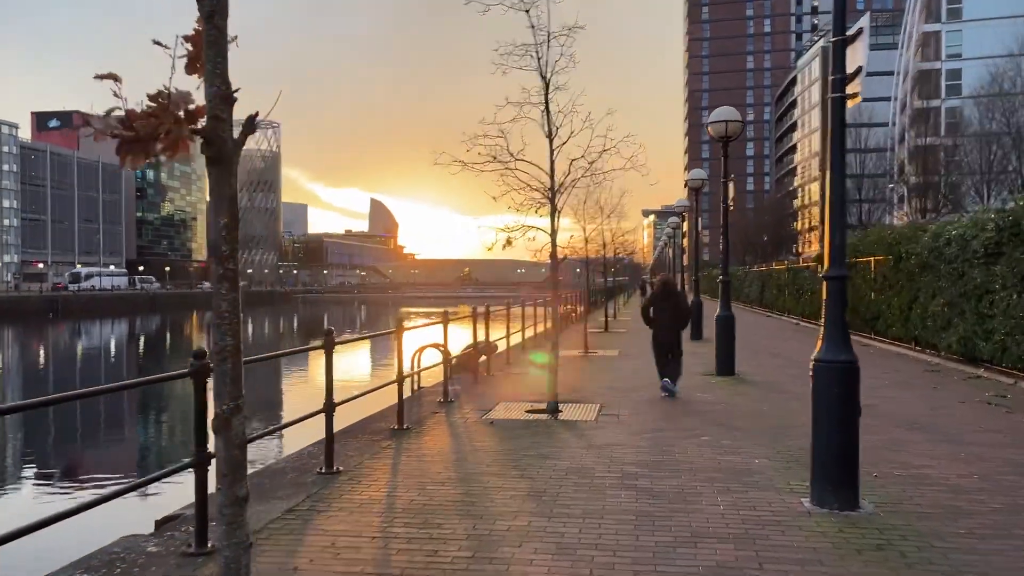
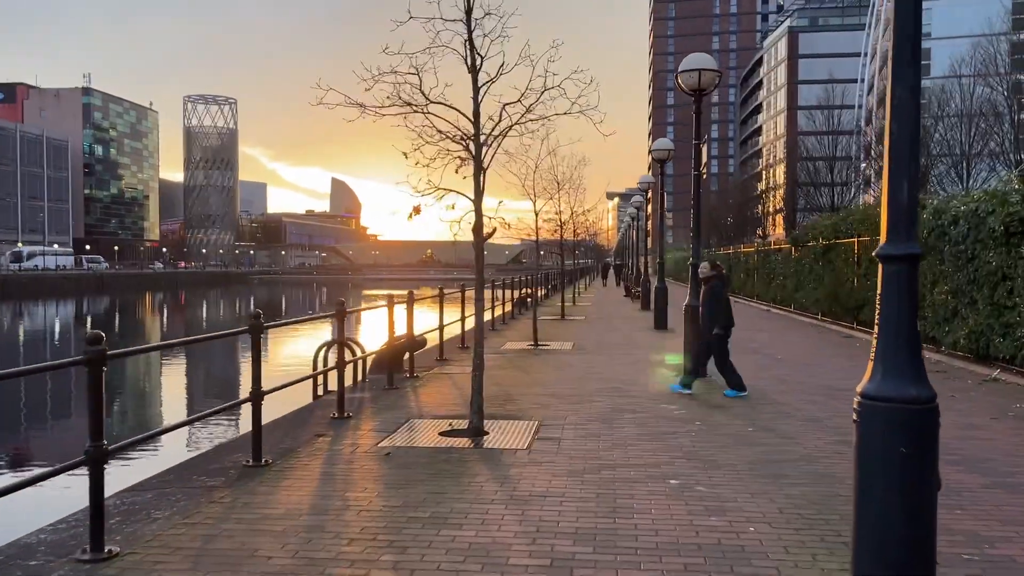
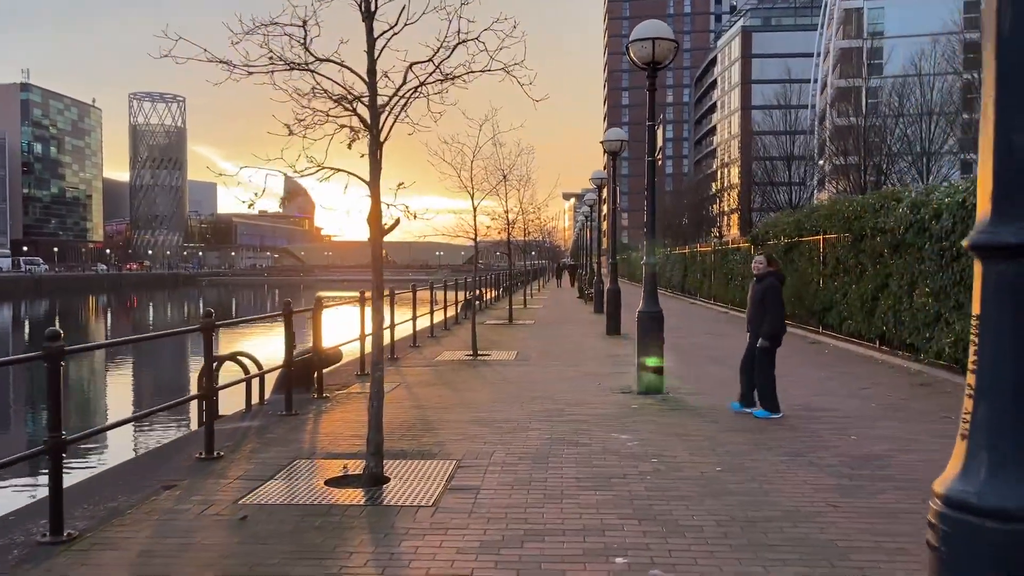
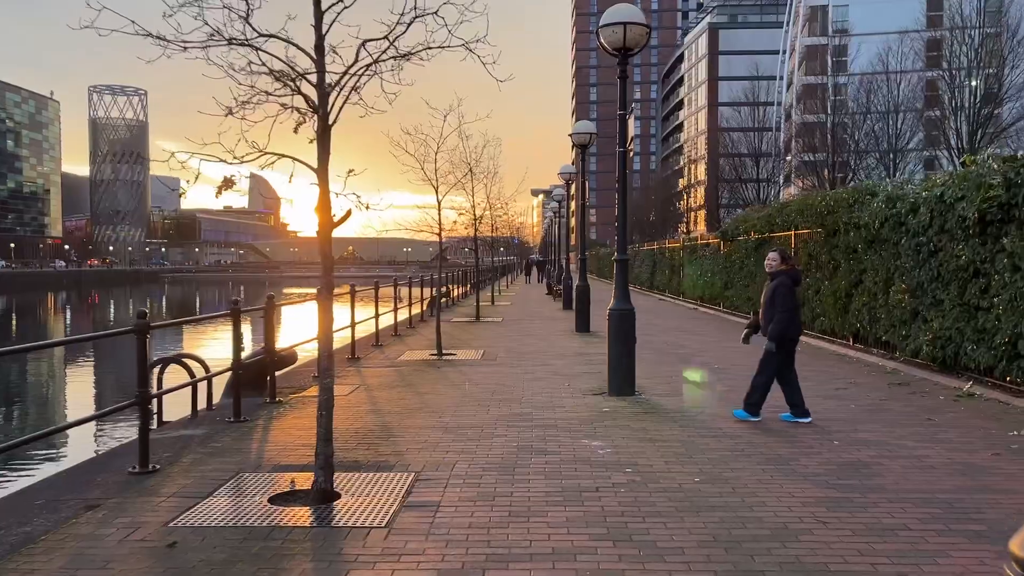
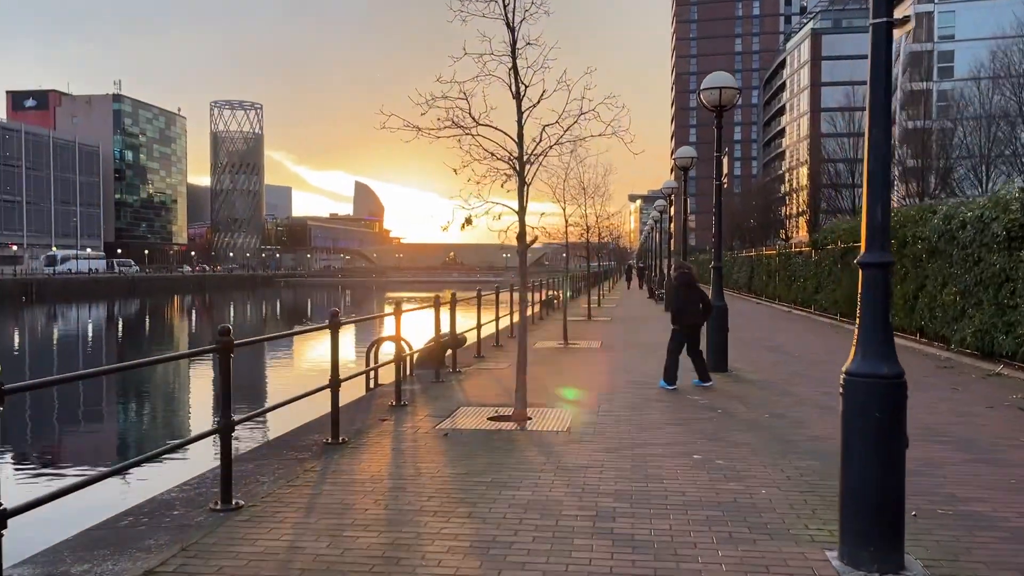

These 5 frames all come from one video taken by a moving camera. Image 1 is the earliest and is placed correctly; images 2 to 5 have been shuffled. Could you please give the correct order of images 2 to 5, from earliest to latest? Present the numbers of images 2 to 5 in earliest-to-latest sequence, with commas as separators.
5, 2, 3, 4
